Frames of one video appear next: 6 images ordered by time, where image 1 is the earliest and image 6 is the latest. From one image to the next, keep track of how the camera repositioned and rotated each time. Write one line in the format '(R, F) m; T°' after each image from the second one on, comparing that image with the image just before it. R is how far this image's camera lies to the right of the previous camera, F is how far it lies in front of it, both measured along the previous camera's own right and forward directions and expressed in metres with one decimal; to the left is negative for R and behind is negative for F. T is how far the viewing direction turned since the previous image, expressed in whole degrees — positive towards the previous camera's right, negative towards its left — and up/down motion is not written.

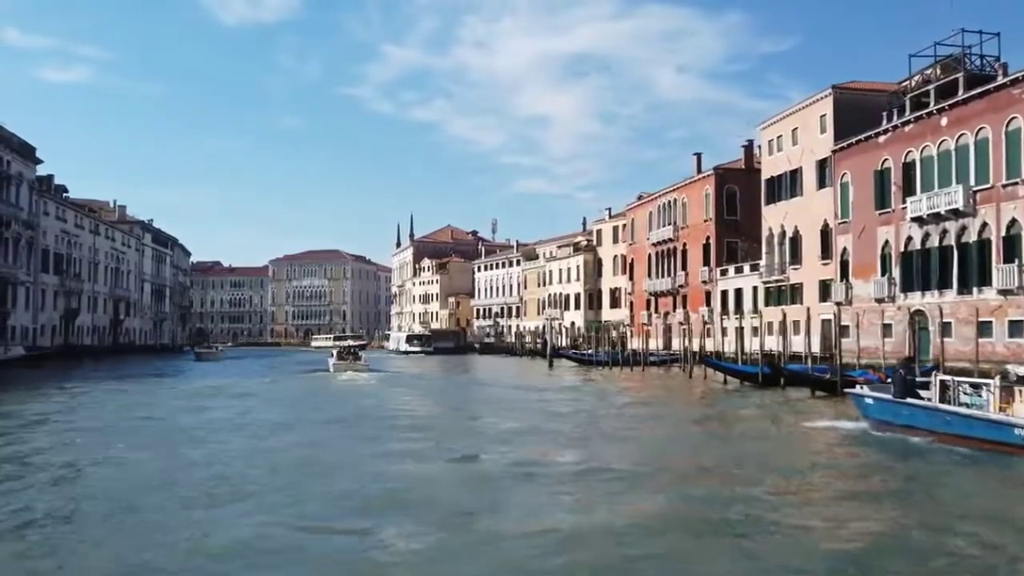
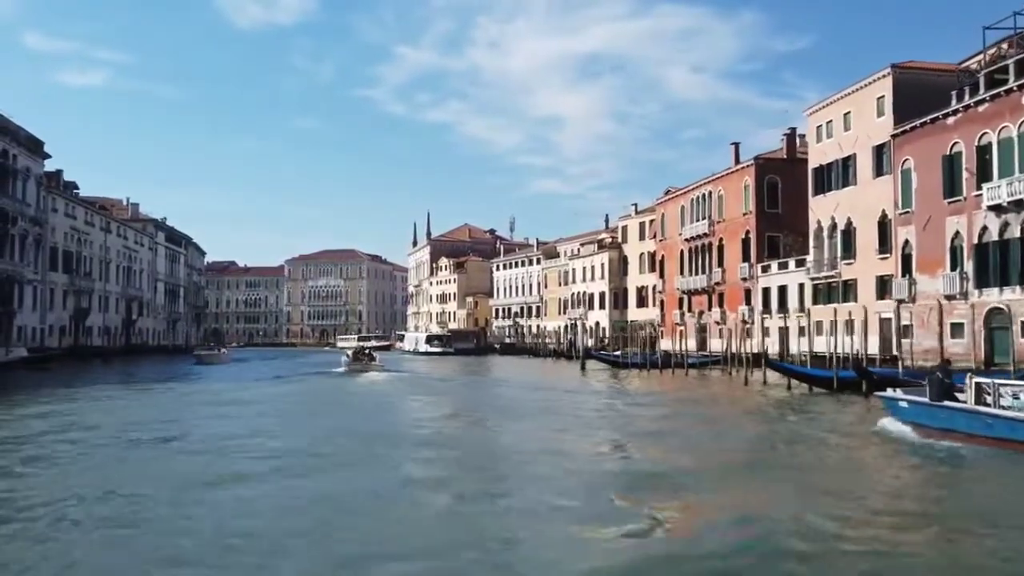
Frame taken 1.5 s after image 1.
(-0.7, +2.8) m; -1°
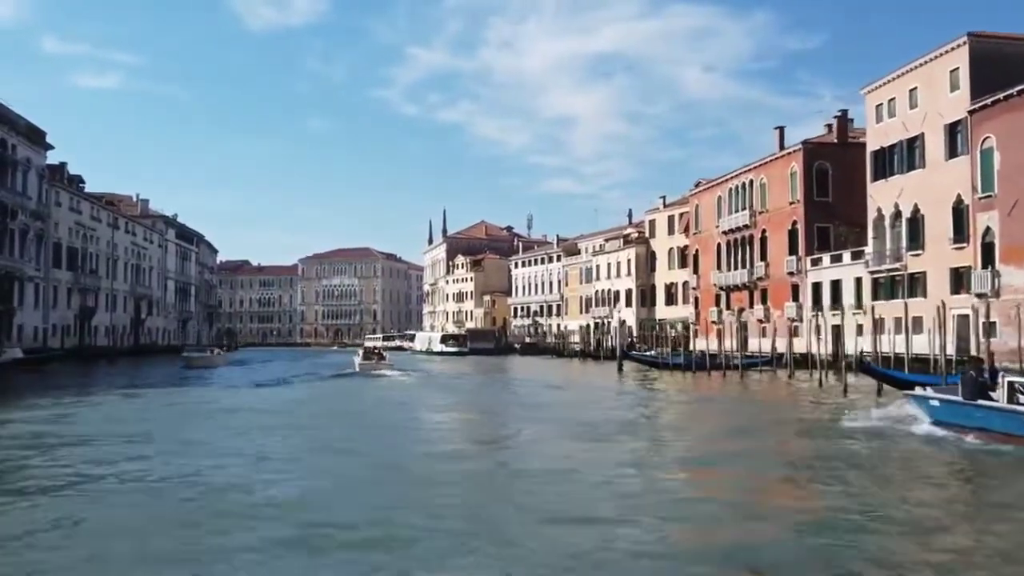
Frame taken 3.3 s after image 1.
(-0.8, +3.4) m; -1°
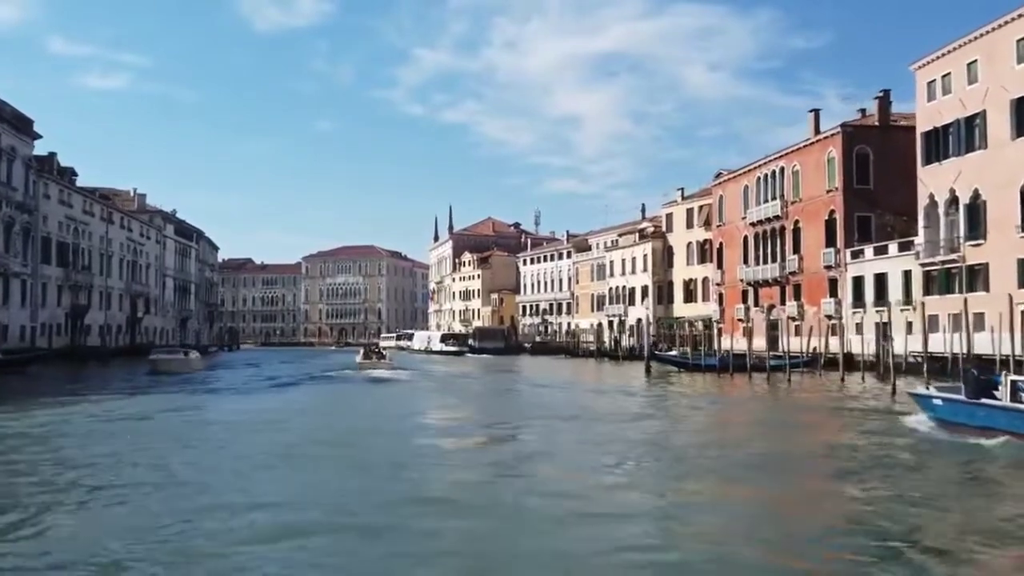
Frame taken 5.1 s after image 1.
(-0.5, +3.3) m; 0°
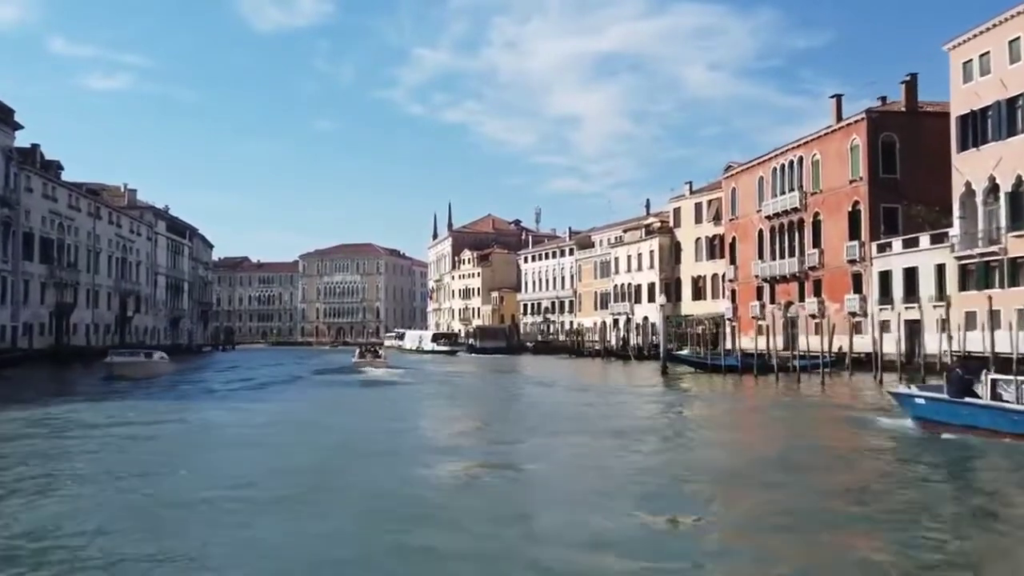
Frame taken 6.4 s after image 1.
(-0.2, +2.5) m; 0°
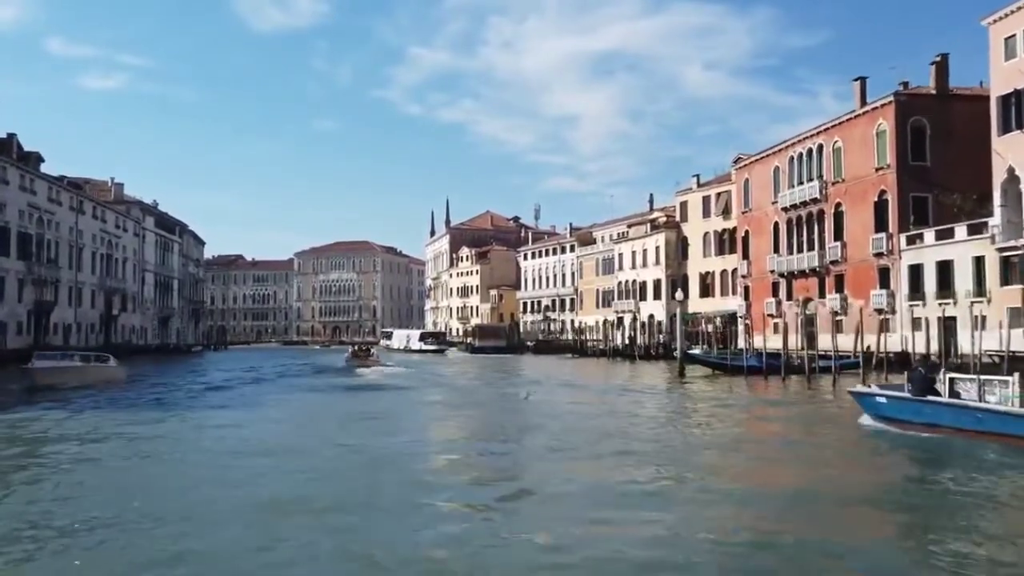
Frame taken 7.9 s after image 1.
(-0.2, +2.8) m; 0°
